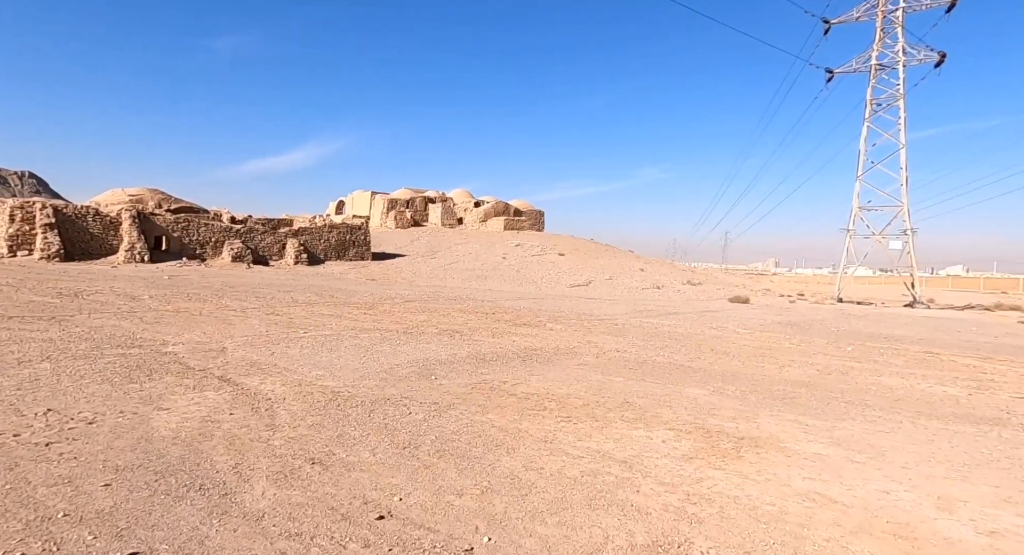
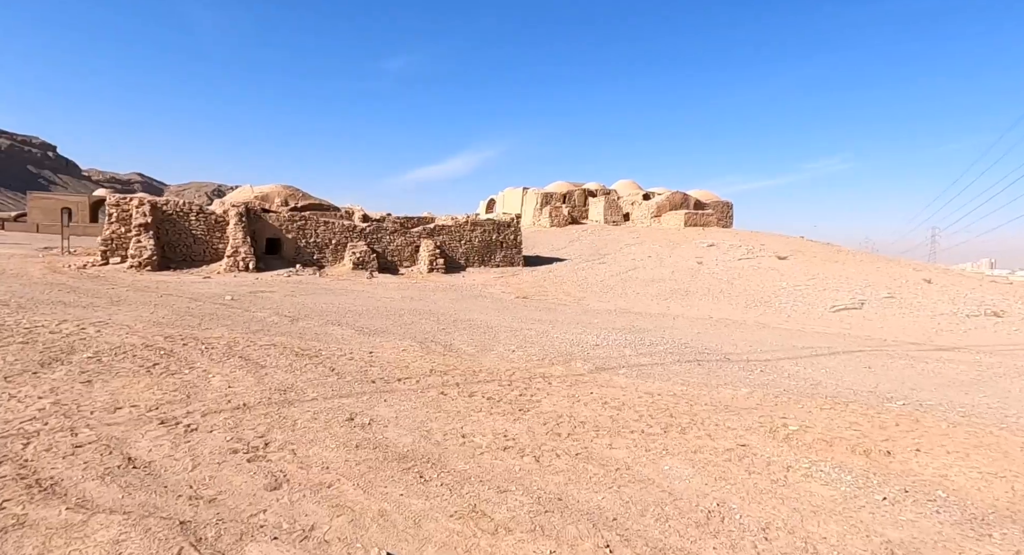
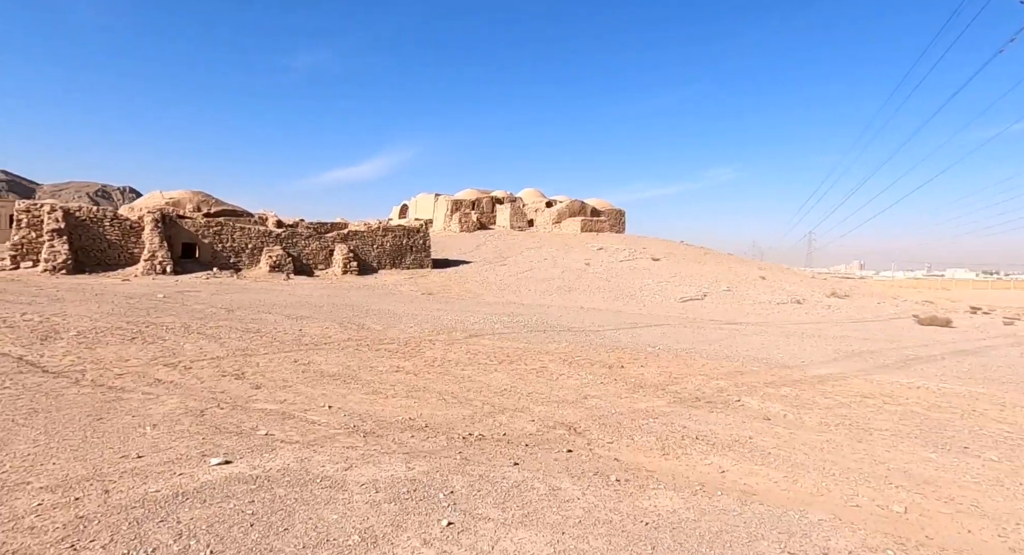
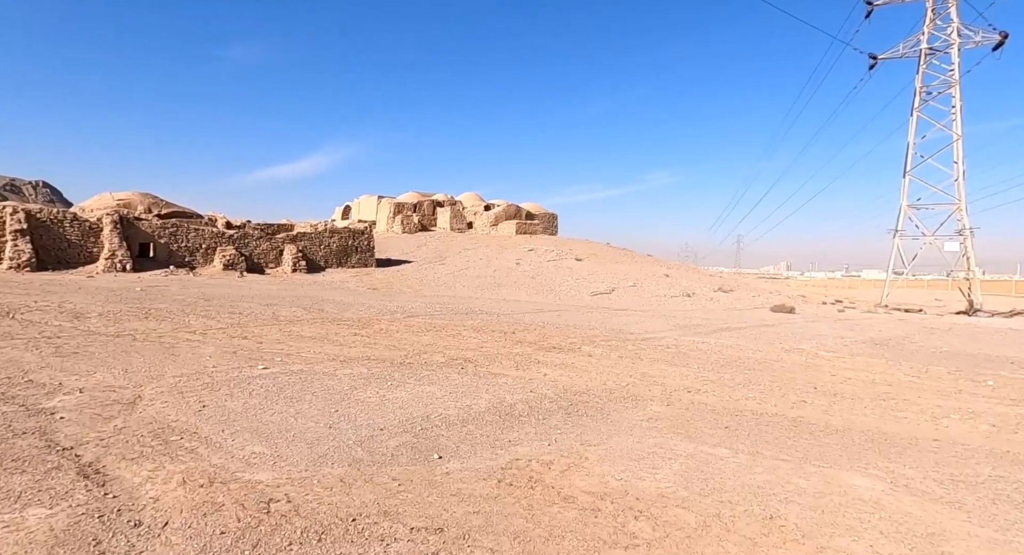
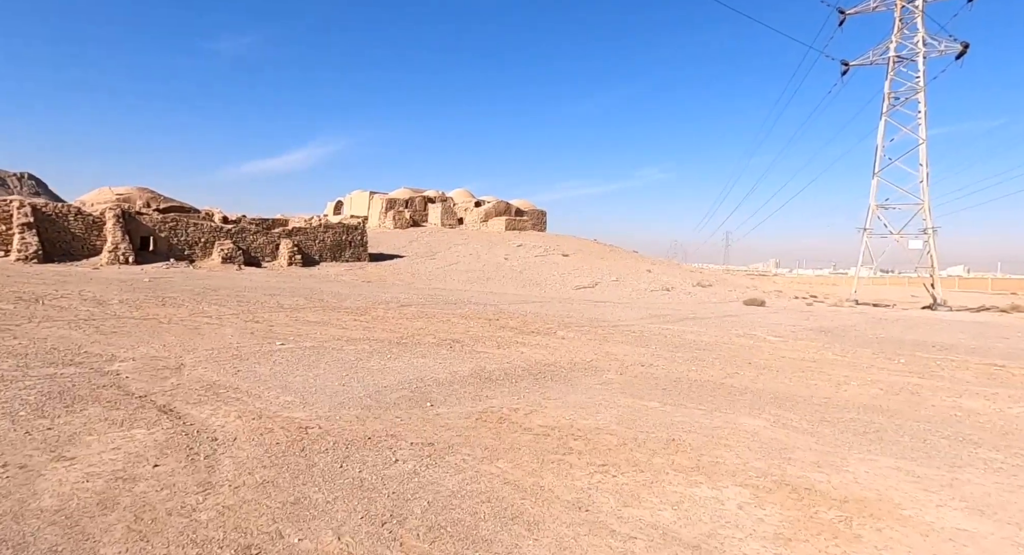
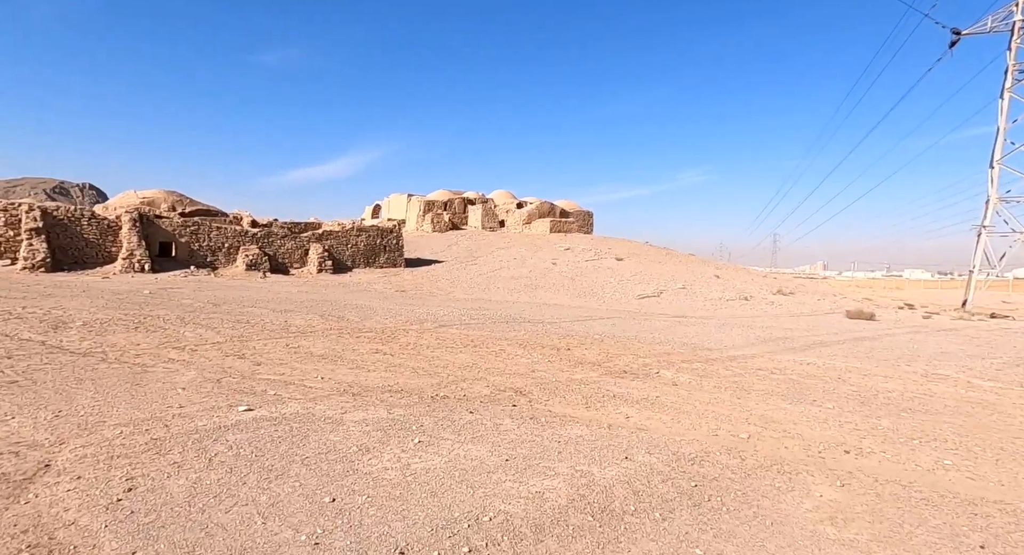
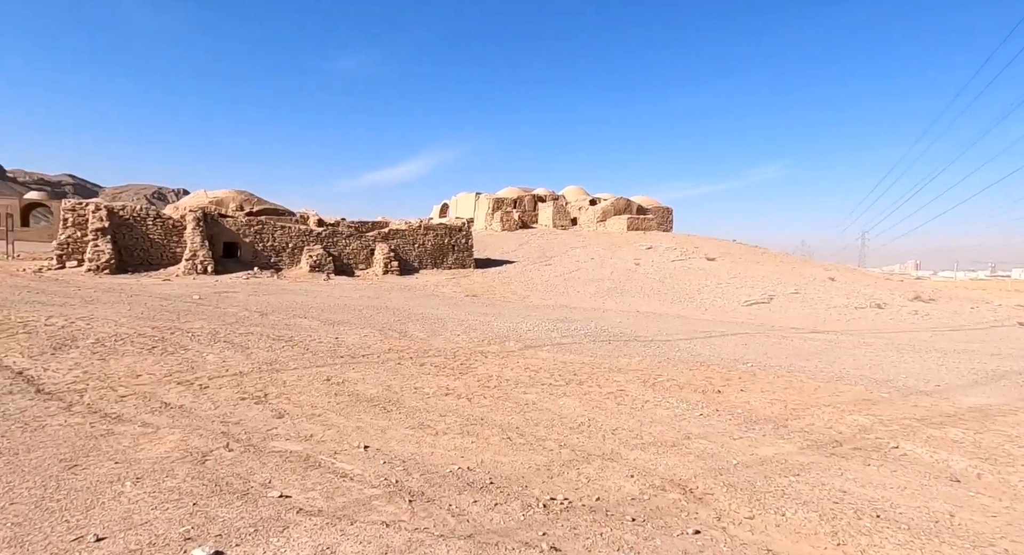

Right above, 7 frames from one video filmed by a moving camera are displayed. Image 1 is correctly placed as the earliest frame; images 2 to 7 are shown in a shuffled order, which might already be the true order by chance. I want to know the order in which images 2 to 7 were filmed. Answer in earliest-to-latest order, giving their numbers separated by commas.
5, 4, 6, 3, 7, 2
